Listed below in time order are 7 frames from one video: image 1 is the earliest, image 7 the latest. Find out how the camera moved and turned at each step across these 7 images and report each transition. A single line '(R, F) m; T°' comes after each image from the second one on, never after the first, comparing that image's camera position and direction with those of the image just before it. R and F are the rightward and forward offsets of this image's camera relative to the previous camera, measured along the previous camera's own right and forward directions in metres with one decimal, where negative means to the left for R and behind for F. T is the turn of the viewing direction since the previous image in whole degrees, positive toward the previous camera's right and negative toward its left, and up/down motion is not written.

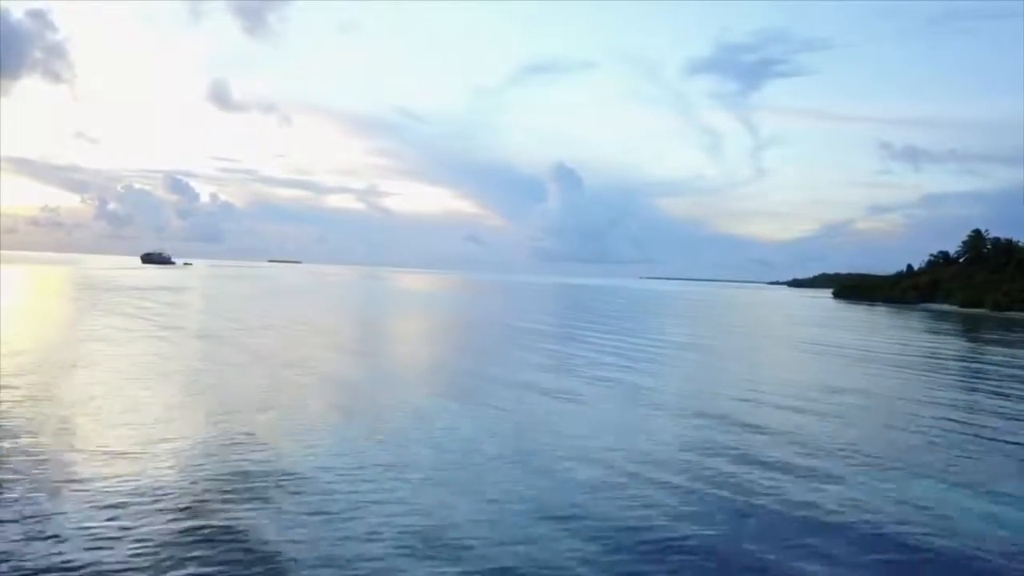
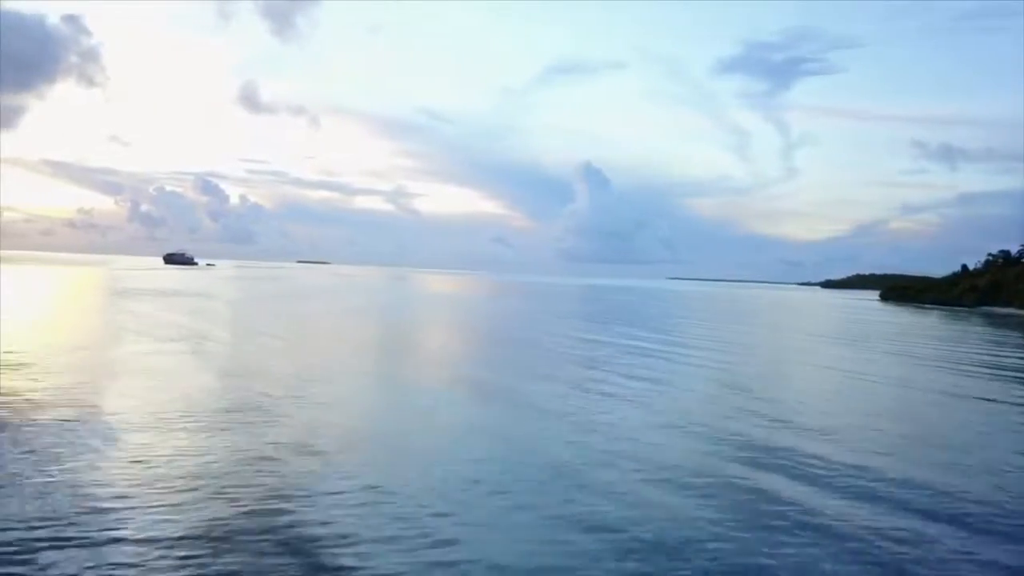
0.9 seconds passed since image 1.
(0.0, +0.3) m; -2°
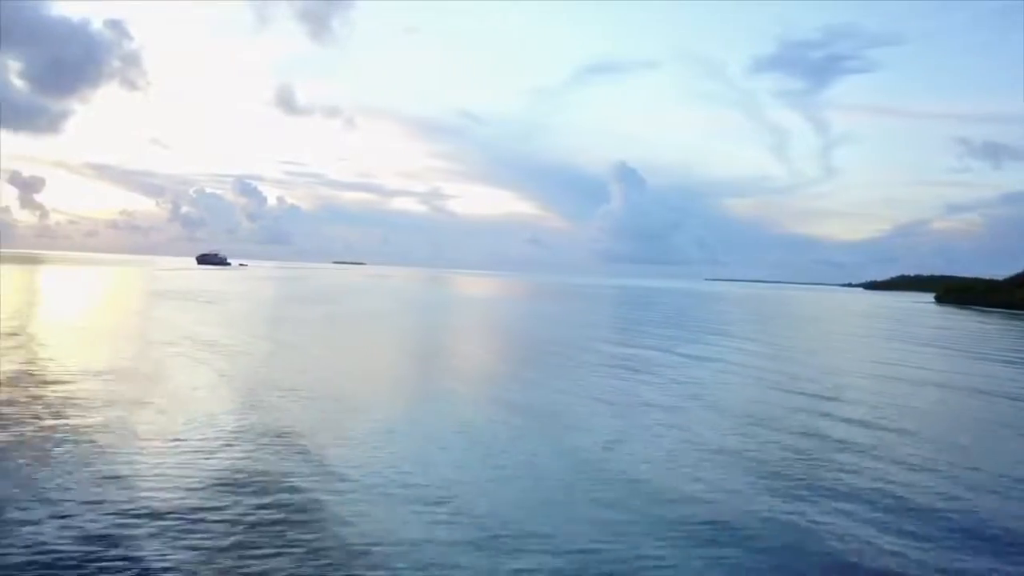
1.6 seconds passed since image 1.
(0.0, +0.3) m; -2°
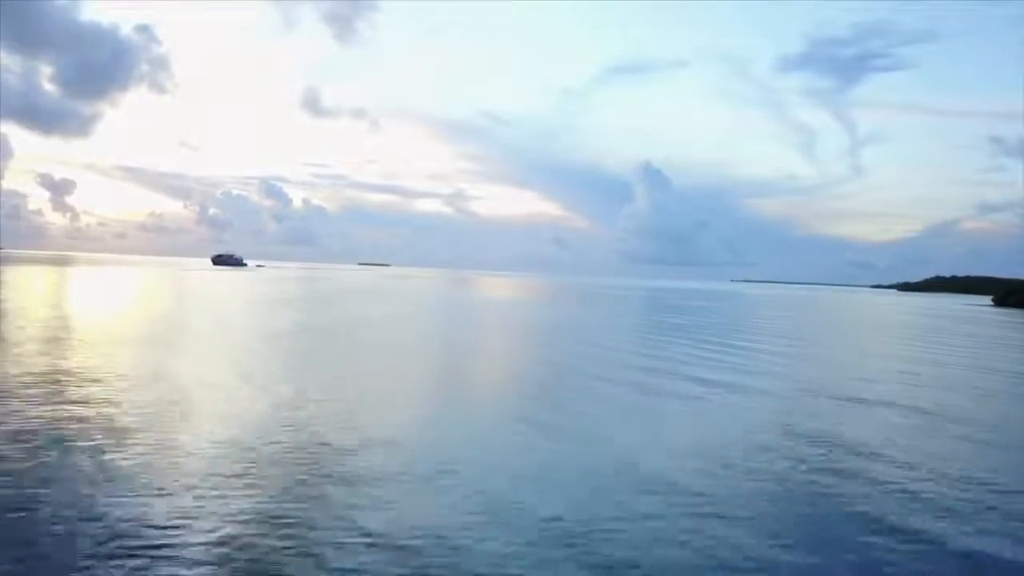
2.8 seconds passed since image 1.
(0.0, +0.5) m; -2°
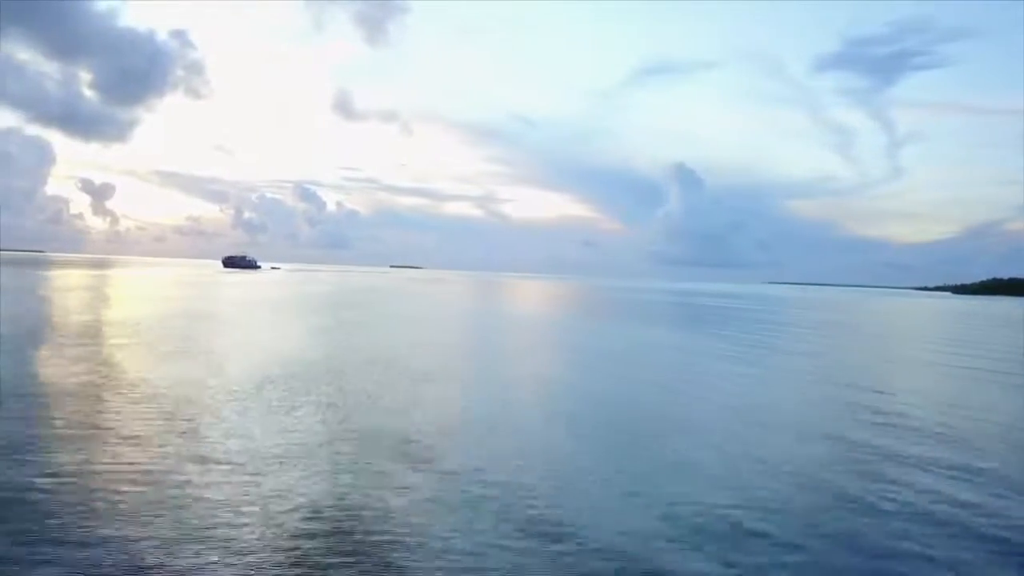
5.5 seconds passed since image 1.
(0.0, +0.6) m; -2°
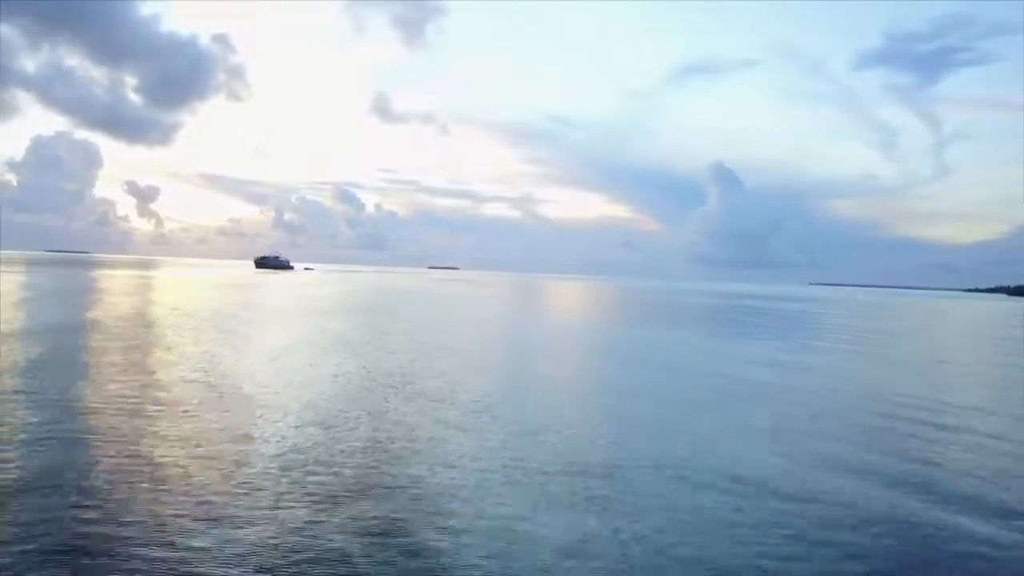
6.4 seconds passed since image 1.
(0.0, +0.2) m; -3°
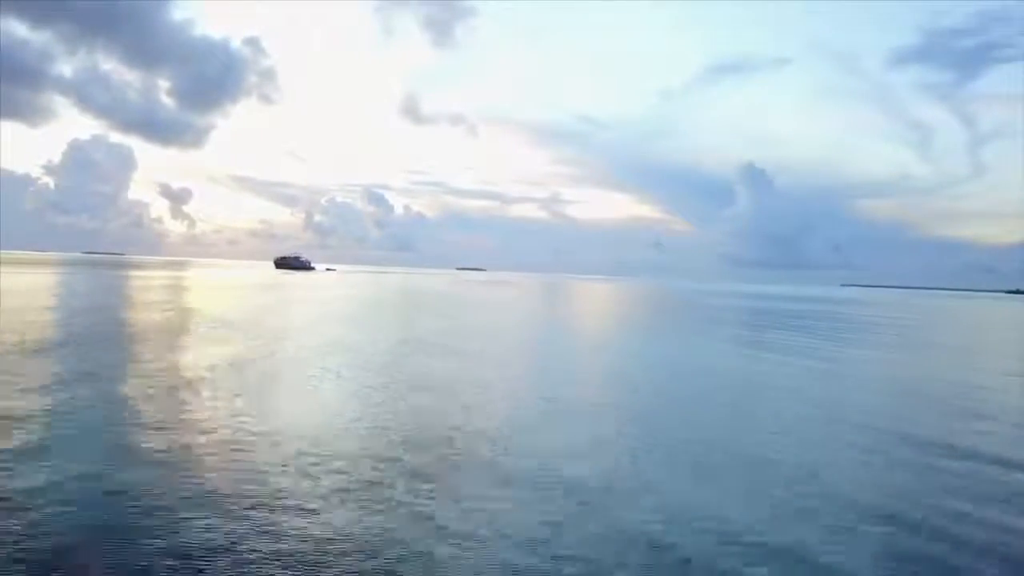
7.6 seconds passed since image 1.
(-0.1, +0.6) m; -2°
